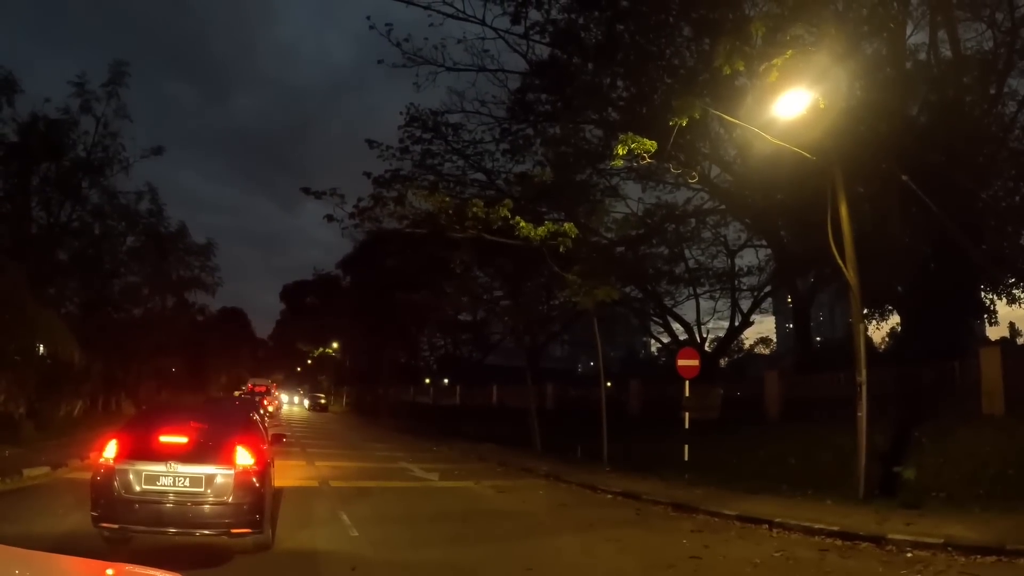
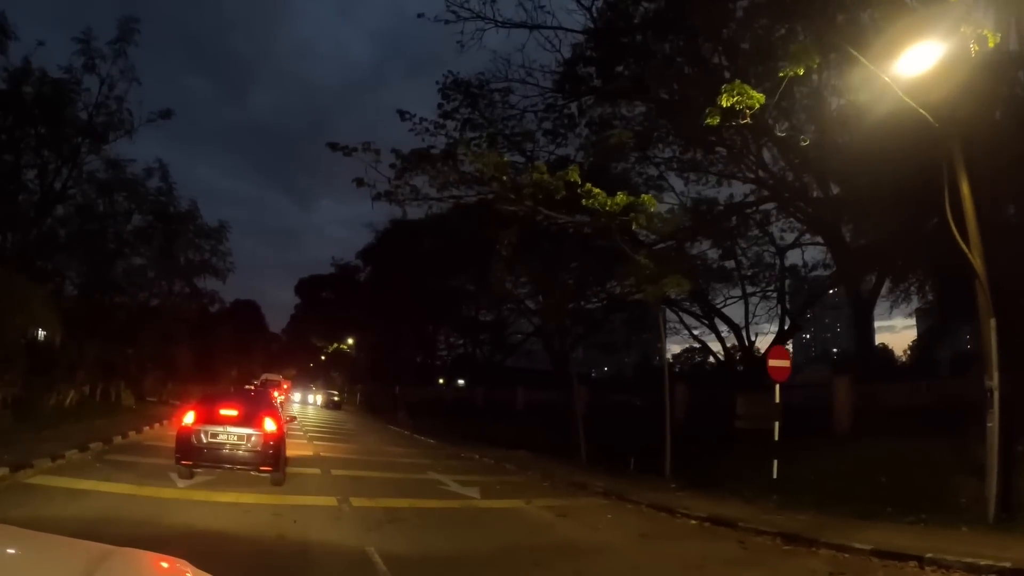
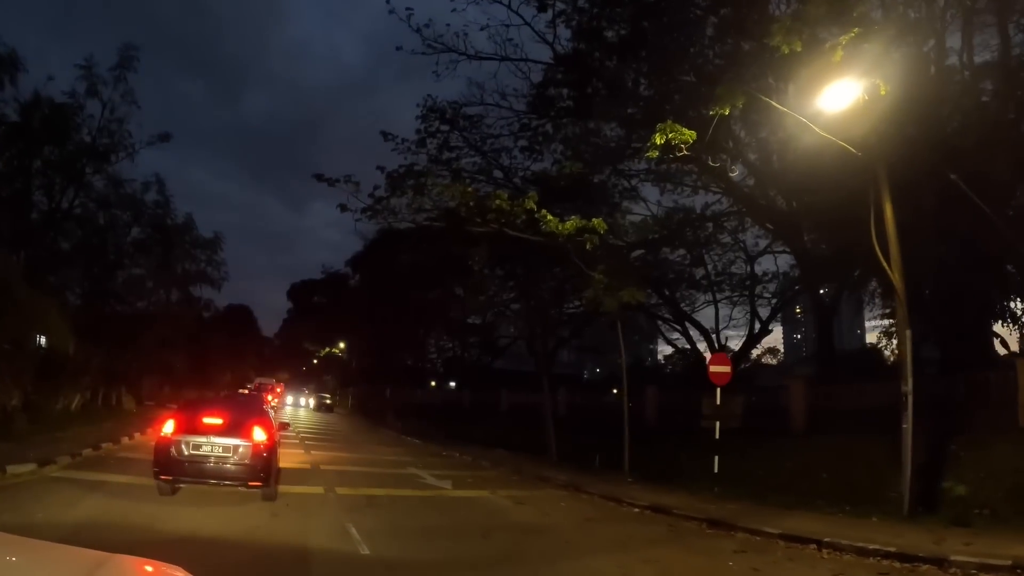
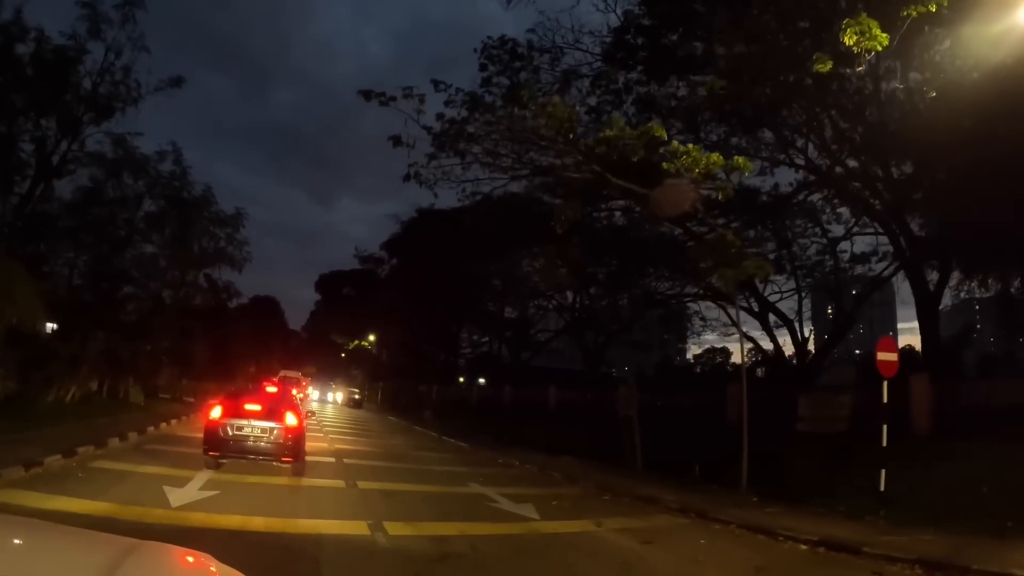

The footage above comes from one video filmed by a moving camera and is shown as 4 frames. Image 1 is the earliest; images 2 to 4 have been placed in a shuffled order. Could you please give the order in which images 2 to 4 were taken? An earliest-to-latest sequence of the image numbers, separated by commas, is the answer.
3, 2, 4
